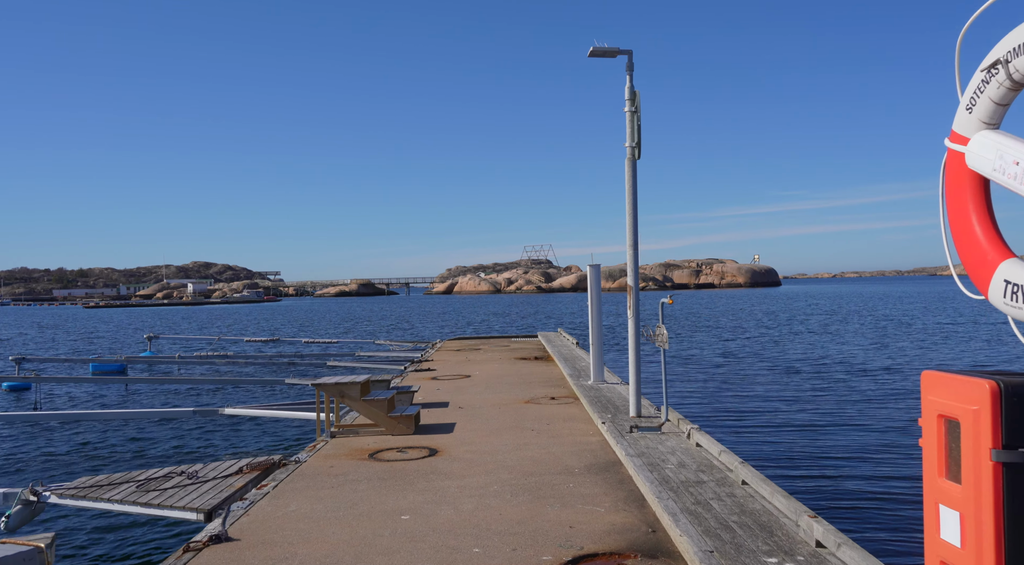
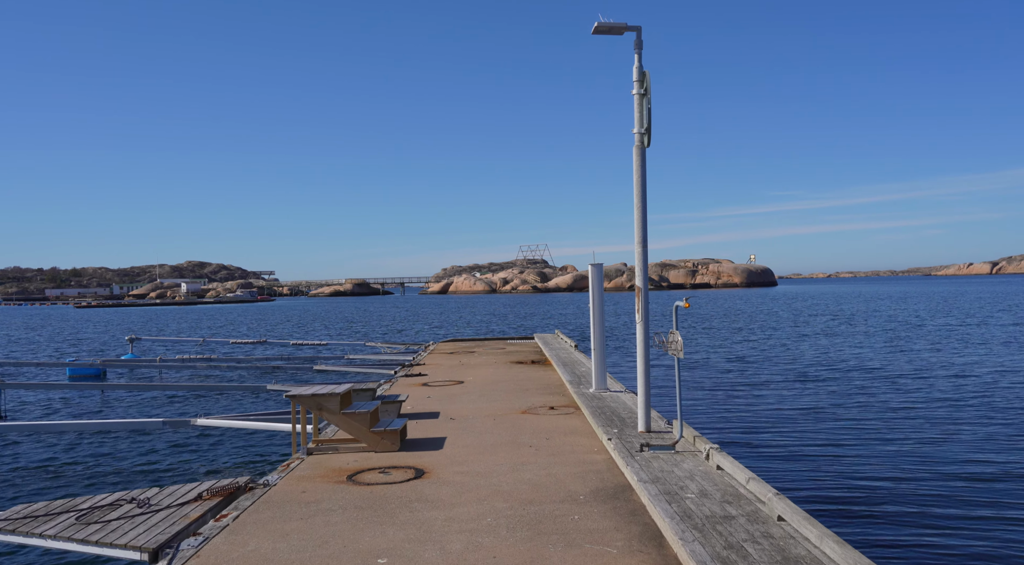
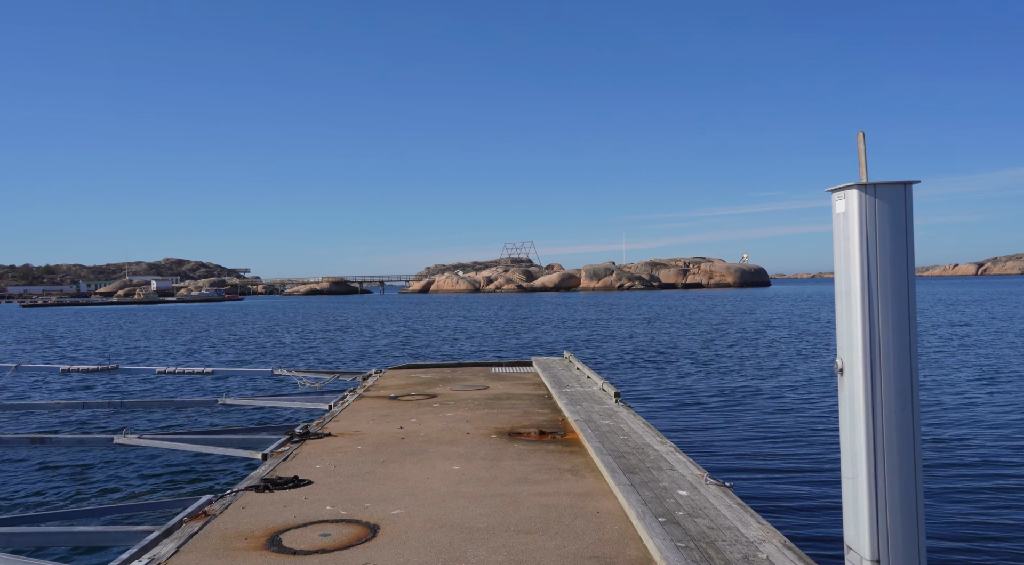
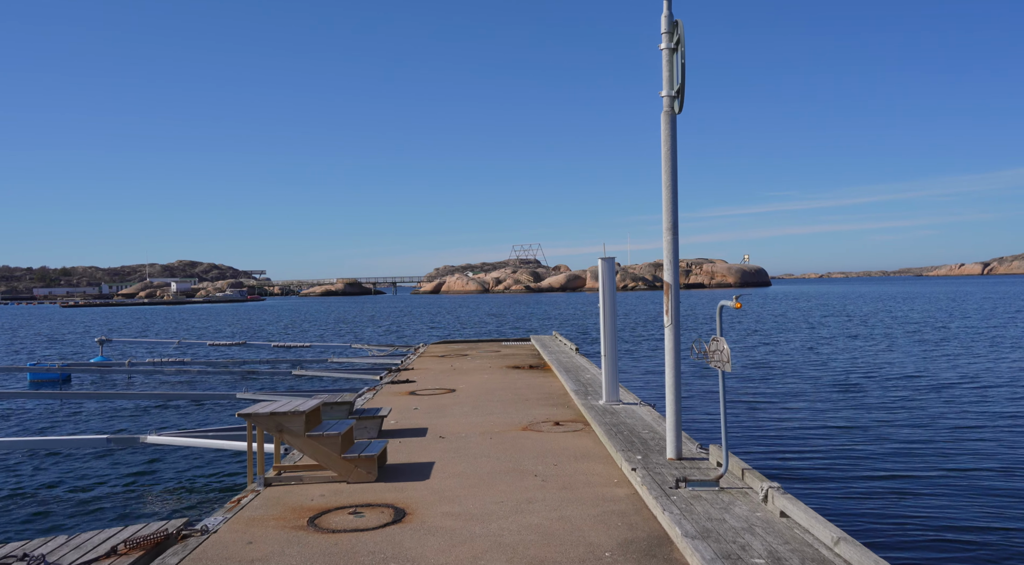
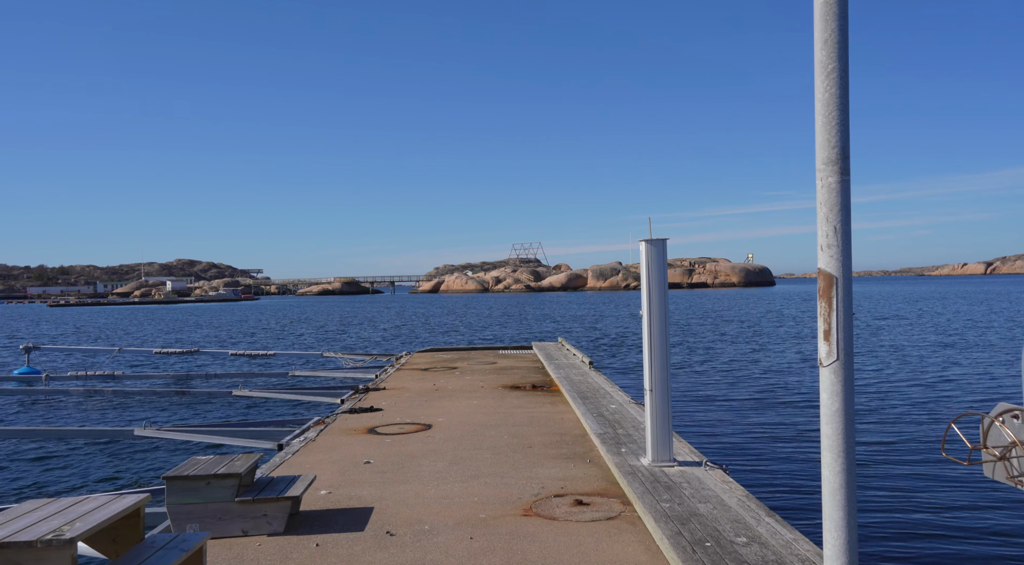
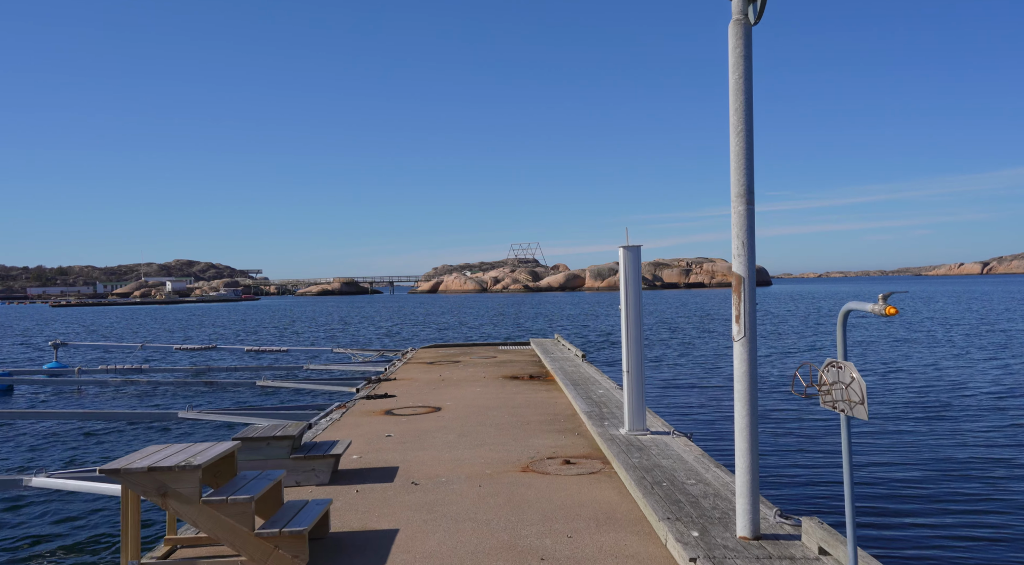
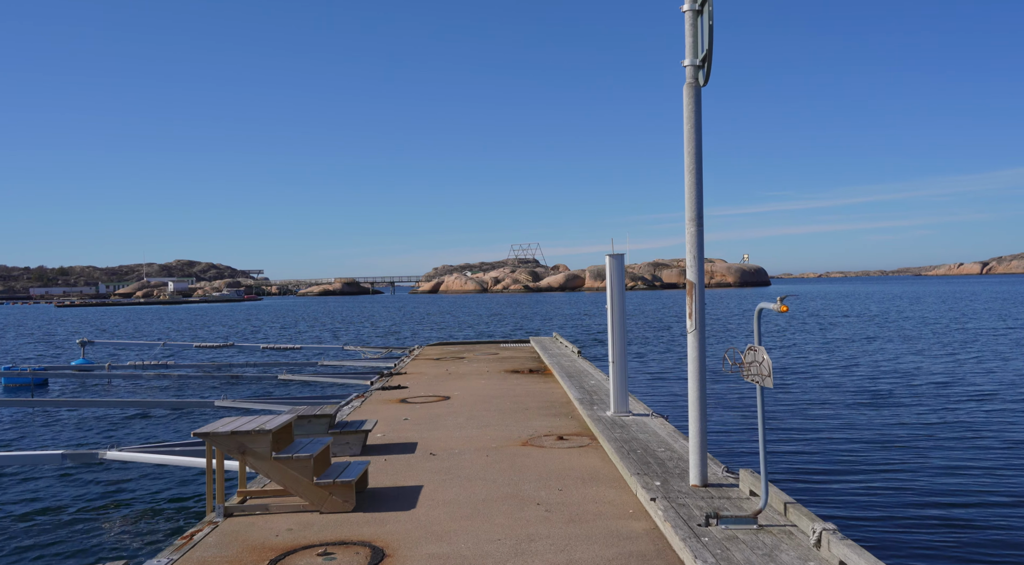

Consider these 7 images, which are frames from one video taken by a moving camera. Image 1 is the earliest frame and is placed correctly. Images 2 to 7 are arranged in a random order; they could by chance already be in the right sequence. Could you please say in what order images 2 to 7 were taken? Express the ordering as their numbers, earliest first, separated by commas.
2, 4, 7, 6, 5, 3
